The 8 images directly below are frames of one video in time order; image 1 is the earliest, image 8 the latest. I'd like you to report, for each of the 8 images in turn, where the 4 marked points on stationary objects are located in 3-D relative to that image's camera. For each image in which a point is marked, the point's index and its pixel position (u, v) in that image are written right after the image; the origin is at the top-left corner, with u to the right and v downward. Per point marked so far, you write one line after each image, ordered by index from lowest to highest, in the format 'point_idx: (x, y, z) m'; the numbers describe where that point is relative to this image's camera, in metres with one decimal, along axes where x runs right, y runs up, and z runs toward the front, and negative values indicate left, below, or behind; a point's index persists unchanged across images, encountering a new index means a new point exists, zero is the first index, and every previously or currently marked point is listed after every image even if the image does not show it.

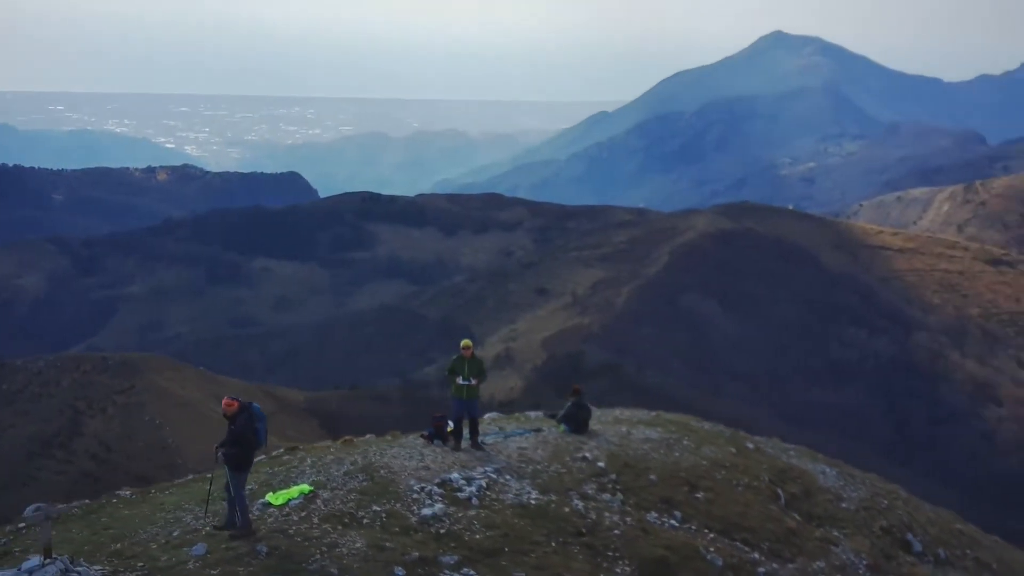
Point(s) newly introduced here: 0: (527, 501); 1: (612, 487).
0: (+0.3, -2.7, +15.3) m
1: (+1.4, -2.7, +16.4) m
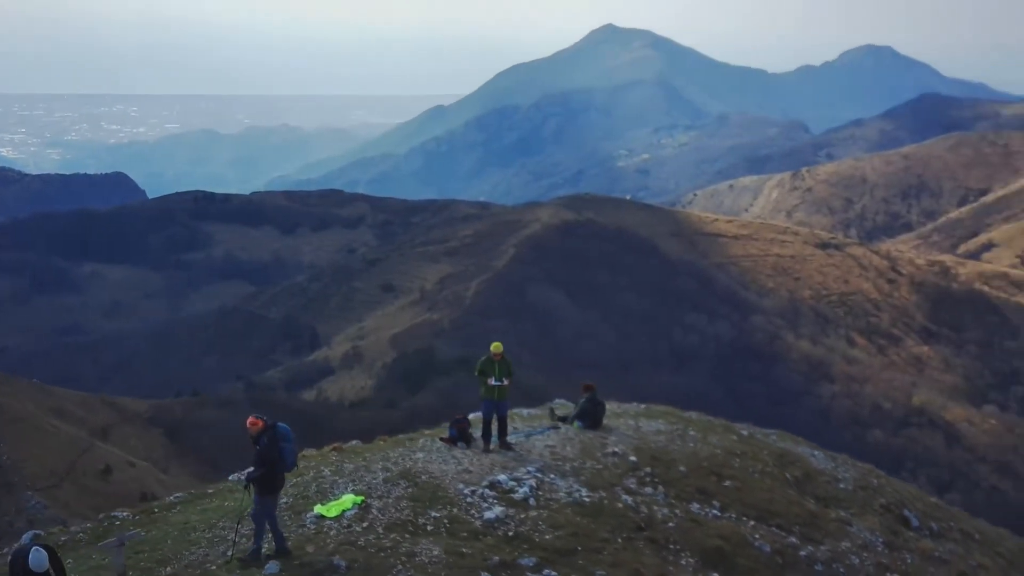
0: (+1.0, -2.7, +15.4) m
1: (+2.0, -2.7, +16.6) m
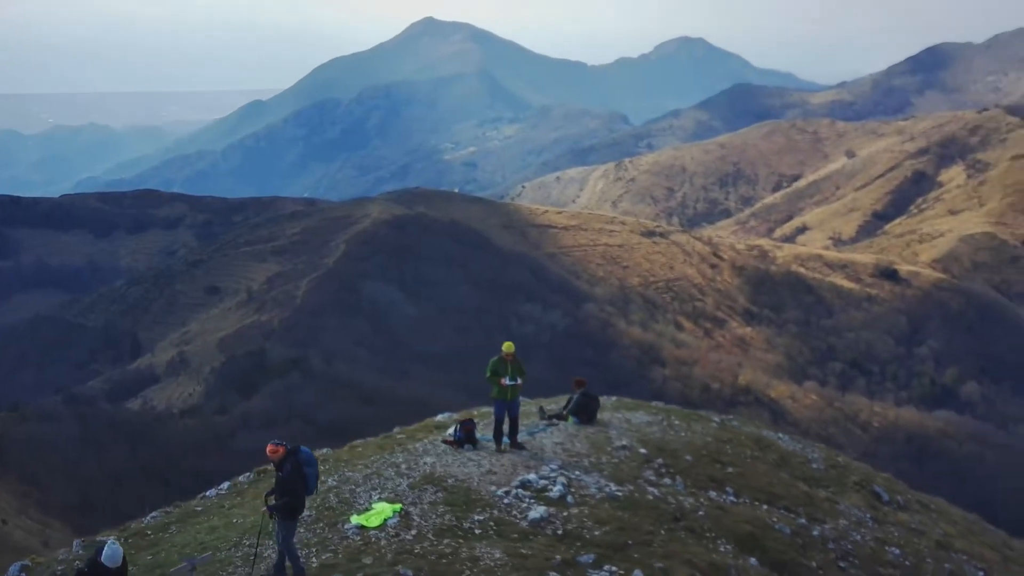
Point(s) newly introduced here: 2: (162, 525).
0: (+1.4, -2.7, +15.6) m
1: (+2.2, -2.6, +17.0) m
2: (-5.2, -3.6, +18.1) m
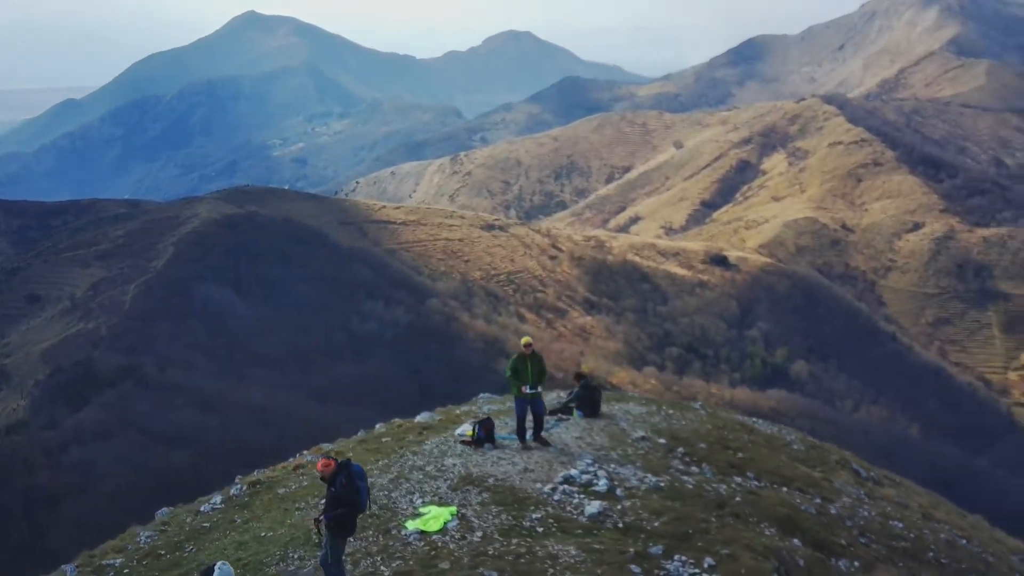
0: (+2.0, -2.6, +15.8) m
1: (+2.6, -2.5, +17.3) m
2: (-4.9, -3.7, +17.4) m
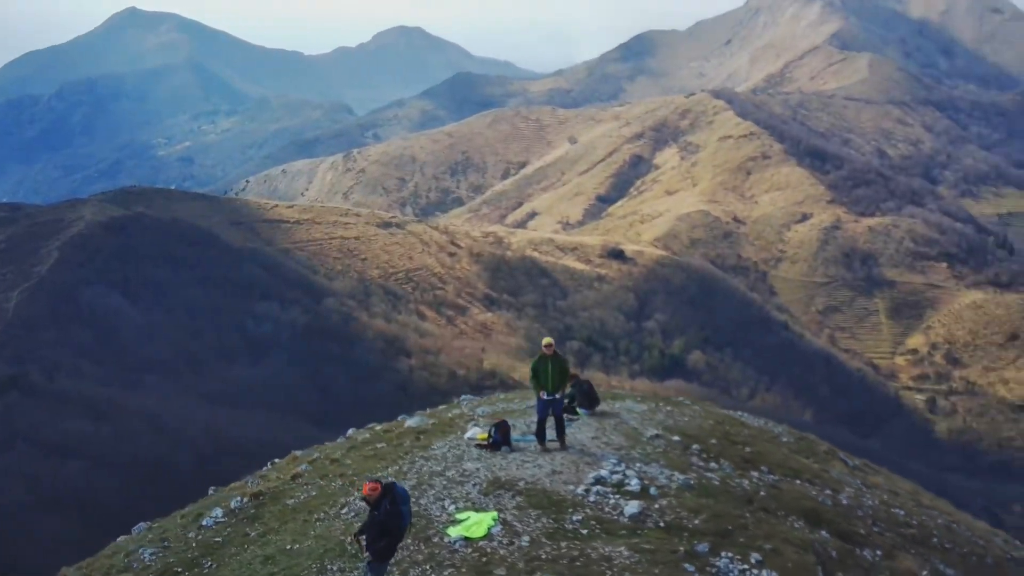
0: (+2.4, -2.6, +16.0) m
1: (+2.8, -2.4, +17.5) m
2: (-4.6, -3.8, +16.9) m
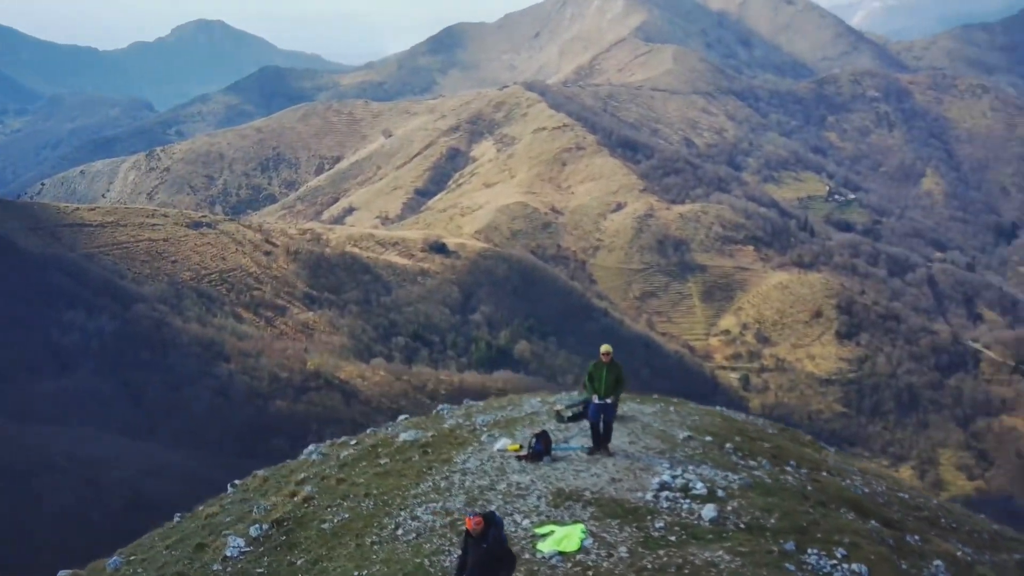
0: (+3.2, -2.6, +16.4) m
1: (+3.4, -2.5, +18.0) m
2: (-3.8, -4.2, +16.2) m
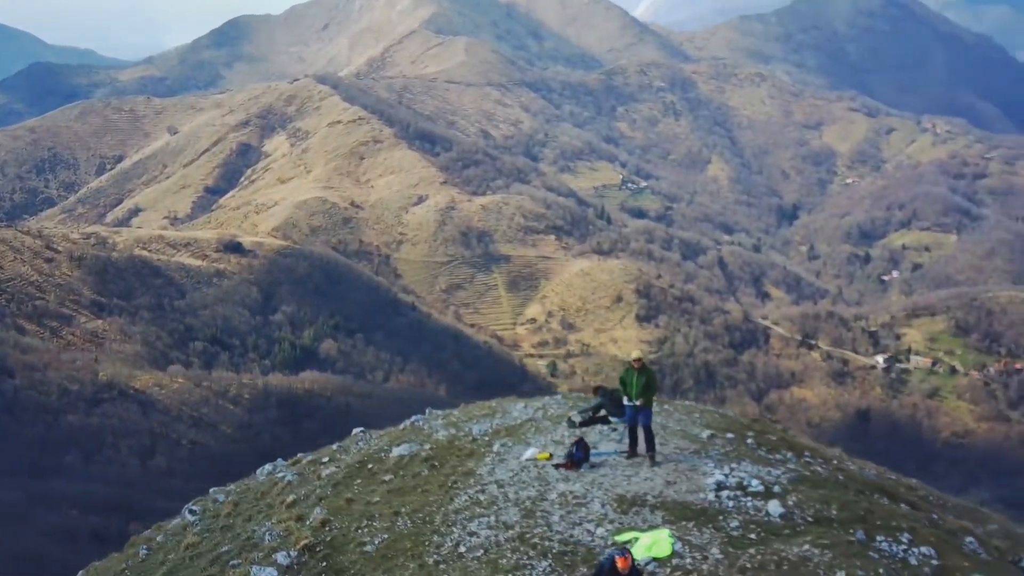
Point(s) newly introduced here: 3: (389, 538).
0: (+3.9, -2.7, +17.1) m
1: (+3.9, -2.5, +18.7) m
2: (-2.8, -4.5, +15.7) m
3: (-1.8, -3.7, +17.6) m
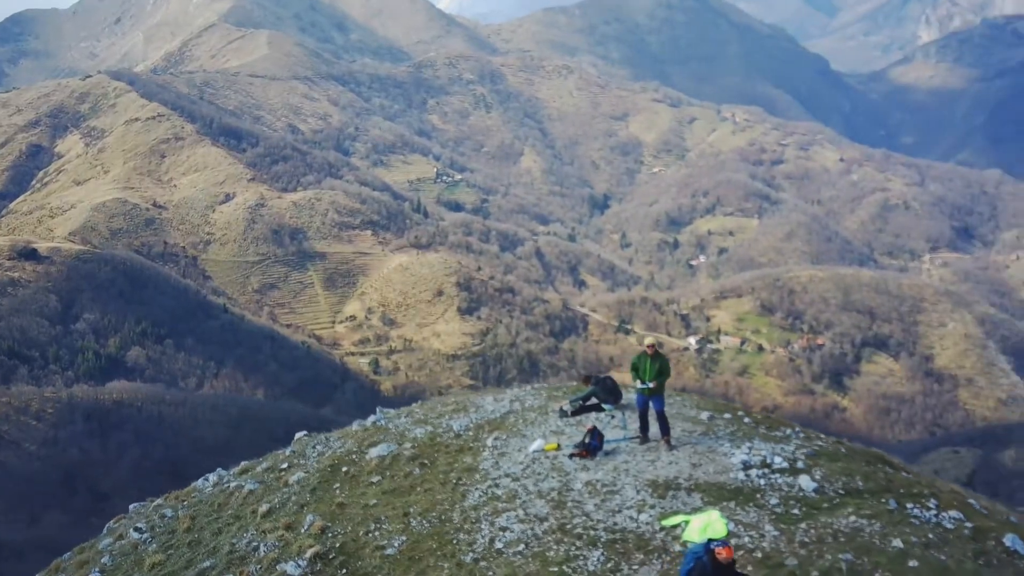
0: (+4.2, -2.4, +17.5) m
1: (+3.9, -2.2, +19.0) m
2: (-2.2, -4.4, +15.1) m
3: (-1.5, -3.6, +17.0) m
